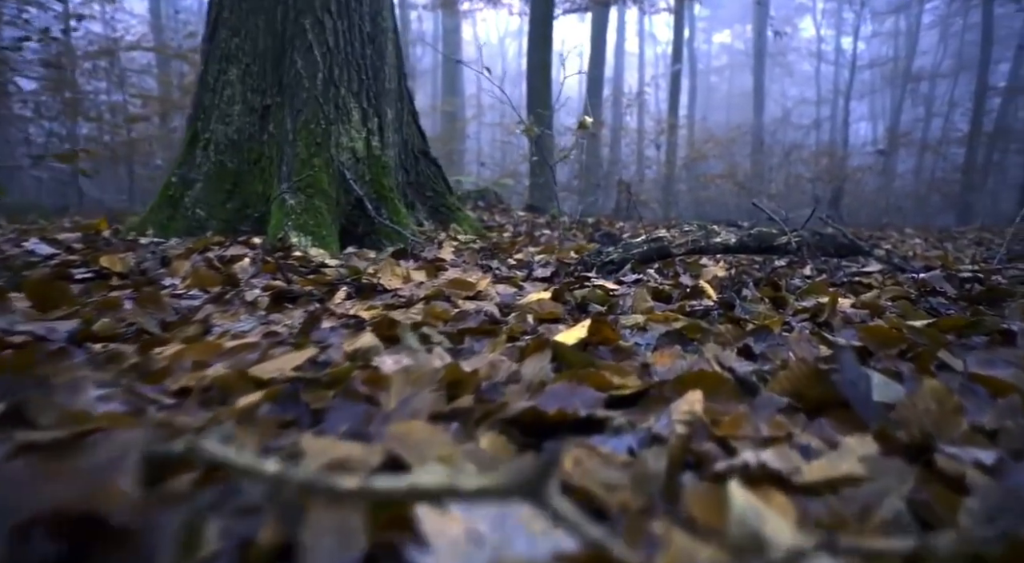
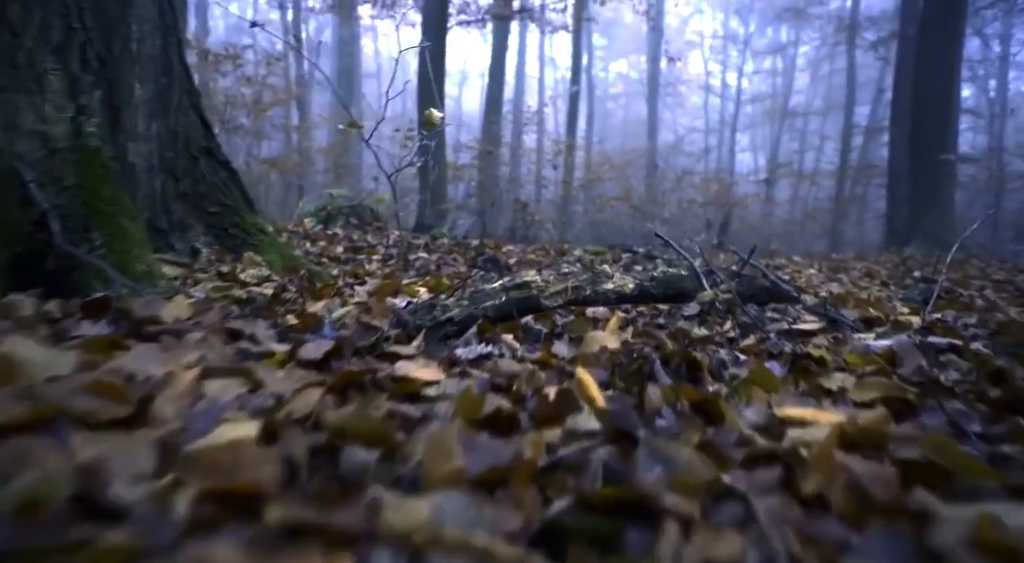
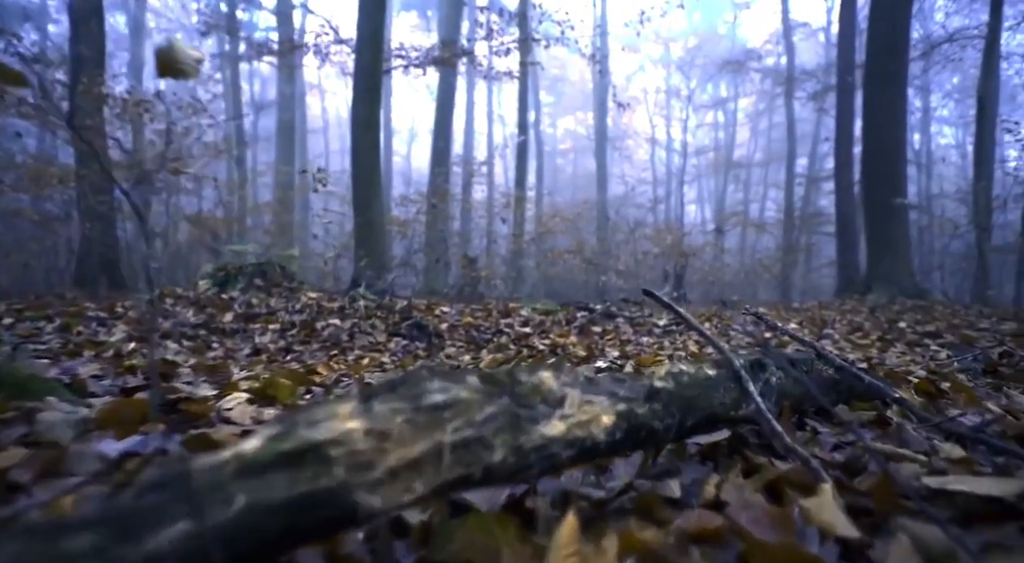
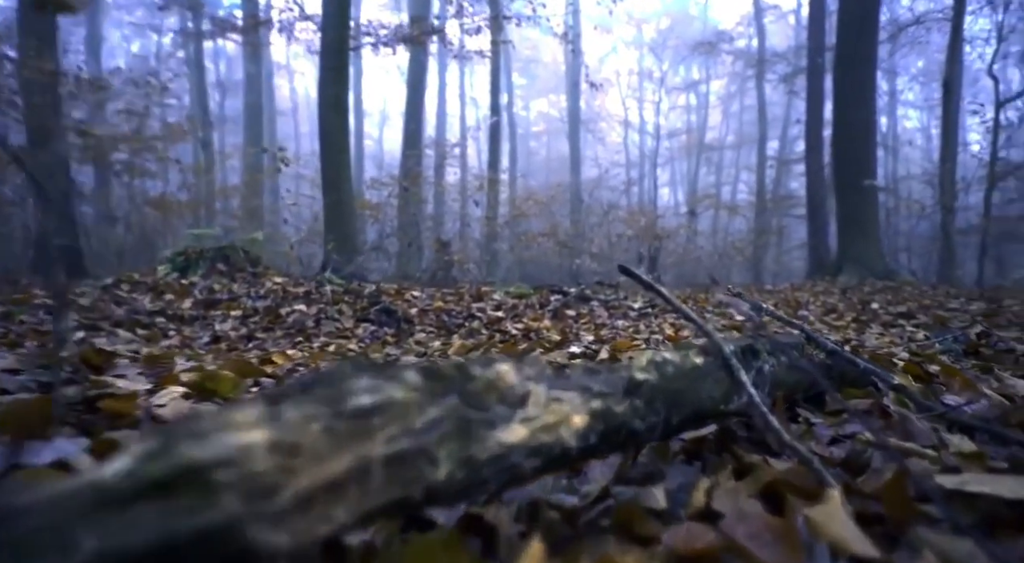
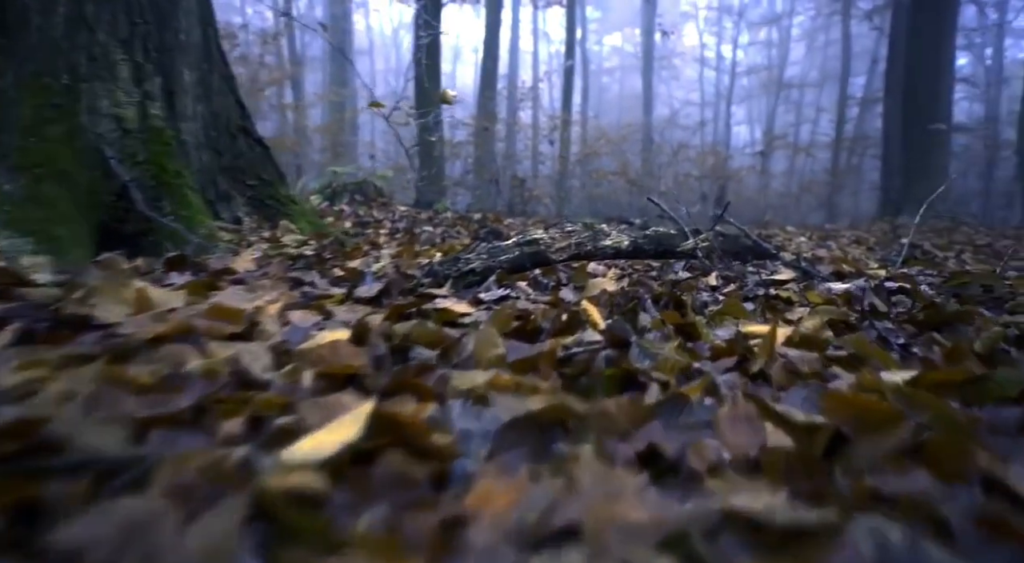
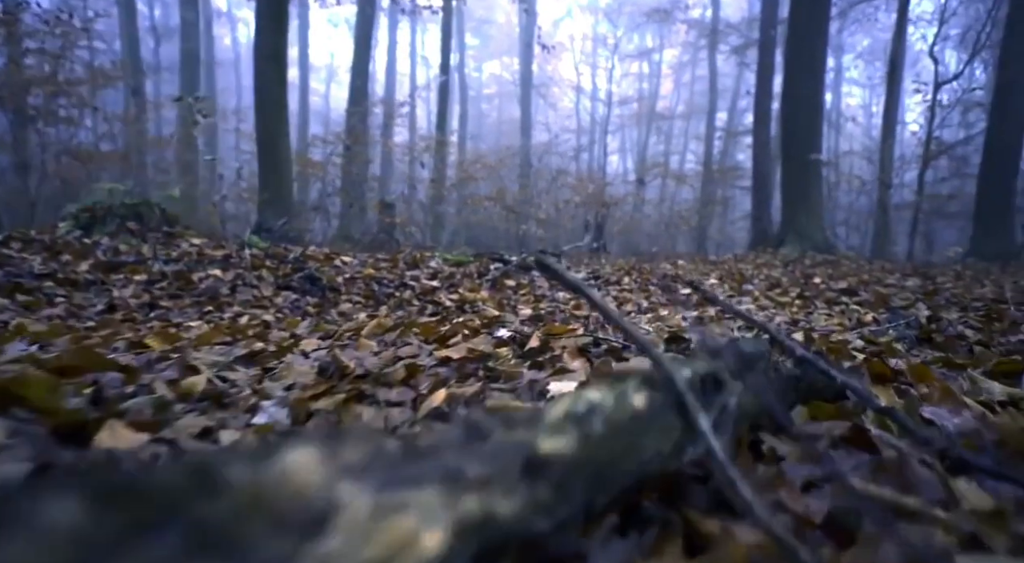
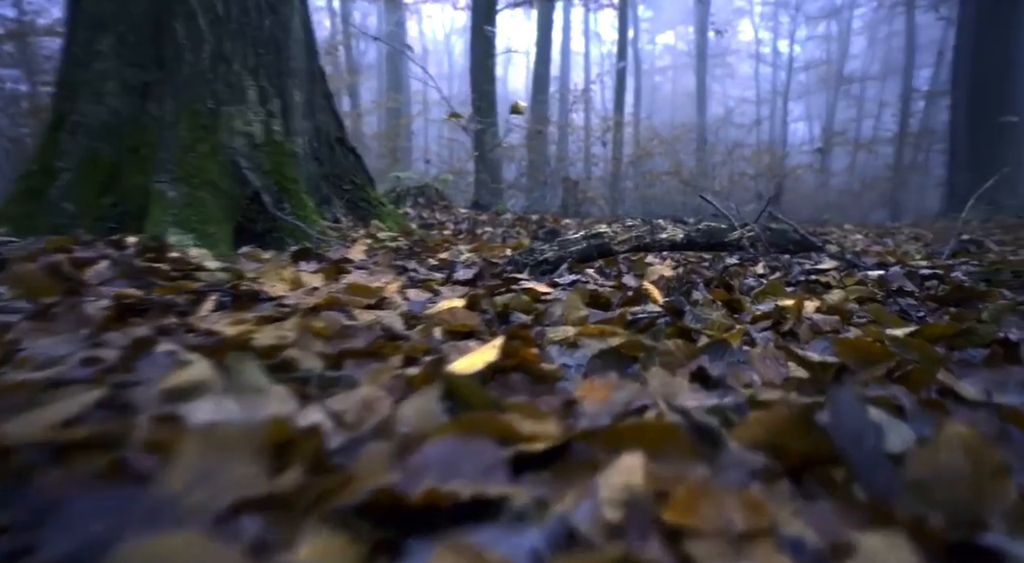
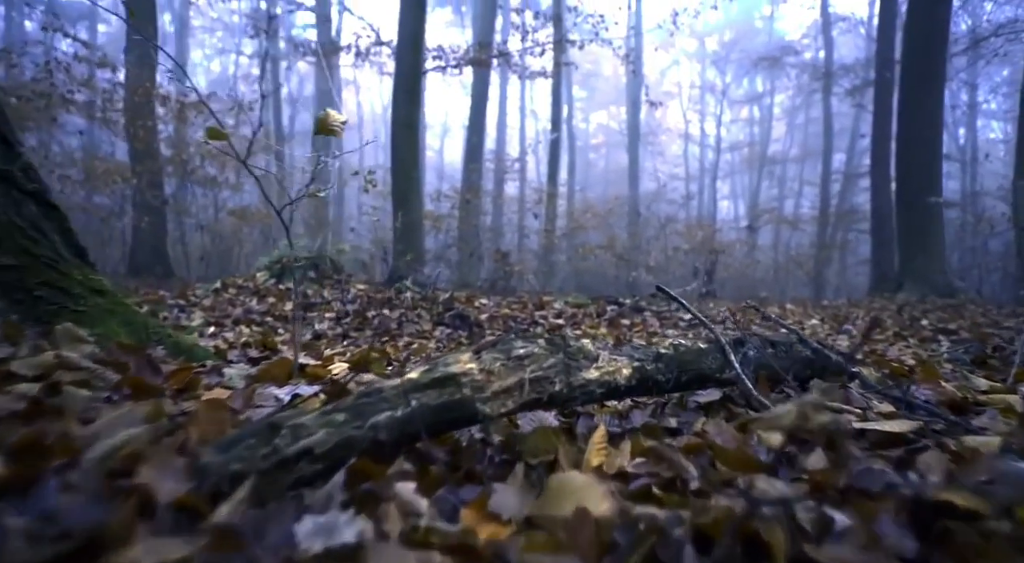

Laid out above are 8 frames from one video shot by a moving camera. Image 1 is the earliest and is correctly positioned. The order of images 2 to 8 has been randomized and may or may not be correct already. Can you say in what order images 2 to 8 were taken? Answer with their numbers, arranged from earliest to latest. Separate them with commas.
7, 5, 2, 8, 3, 4, 6
